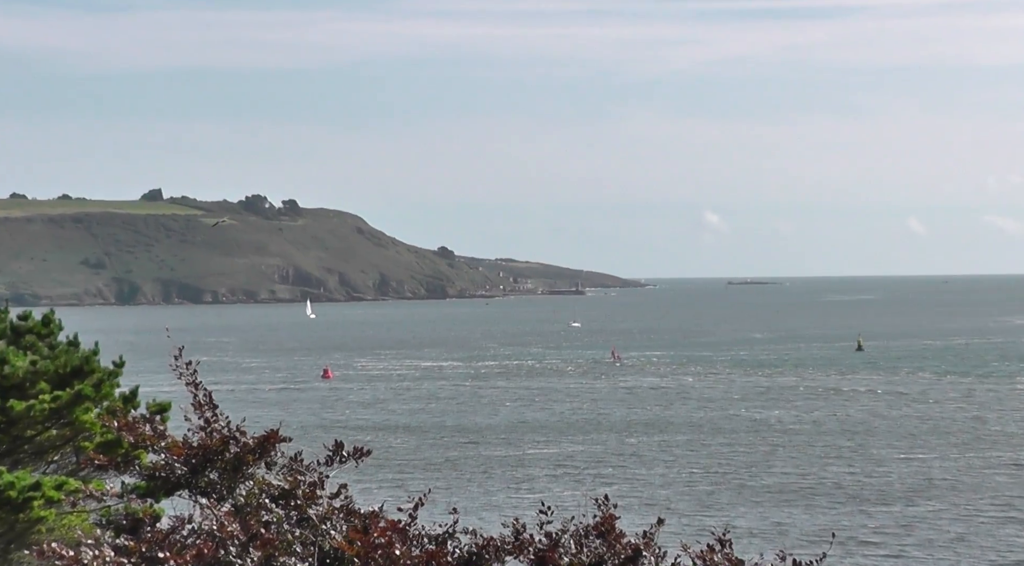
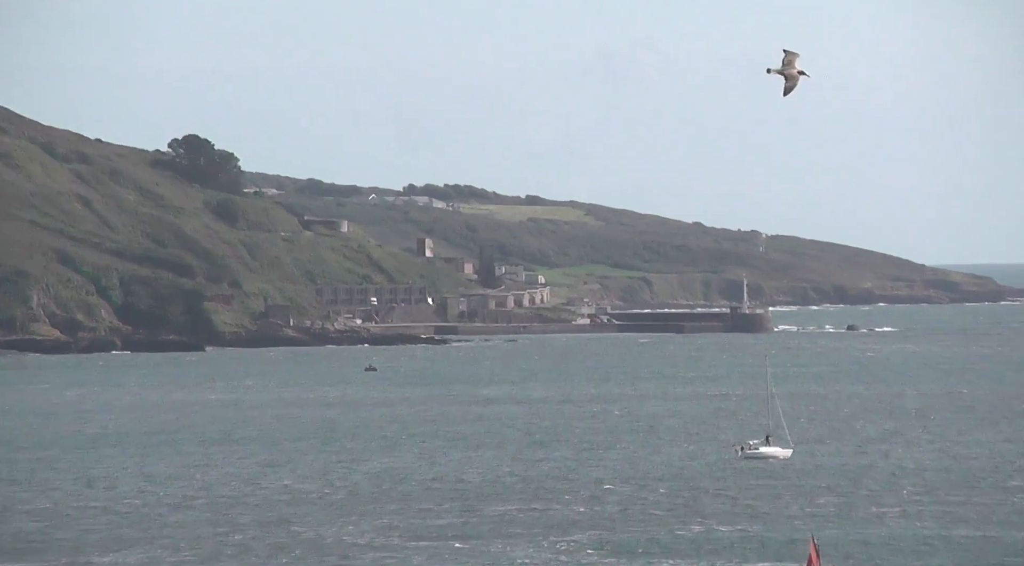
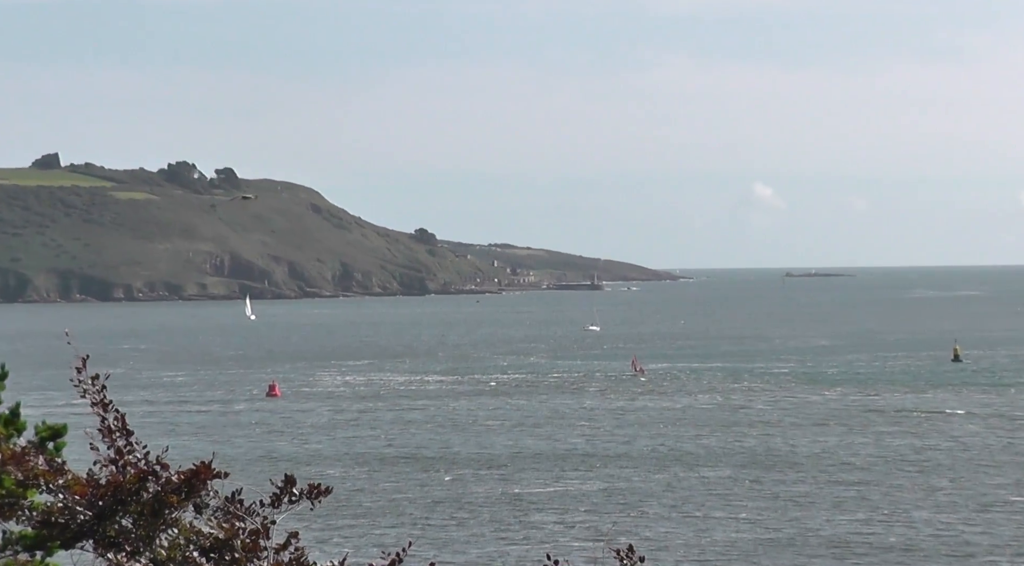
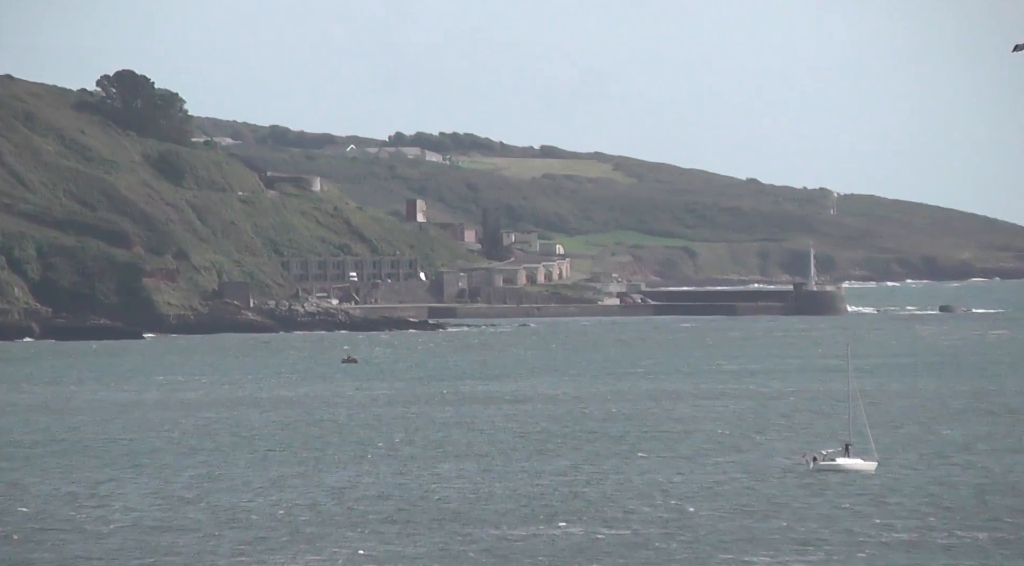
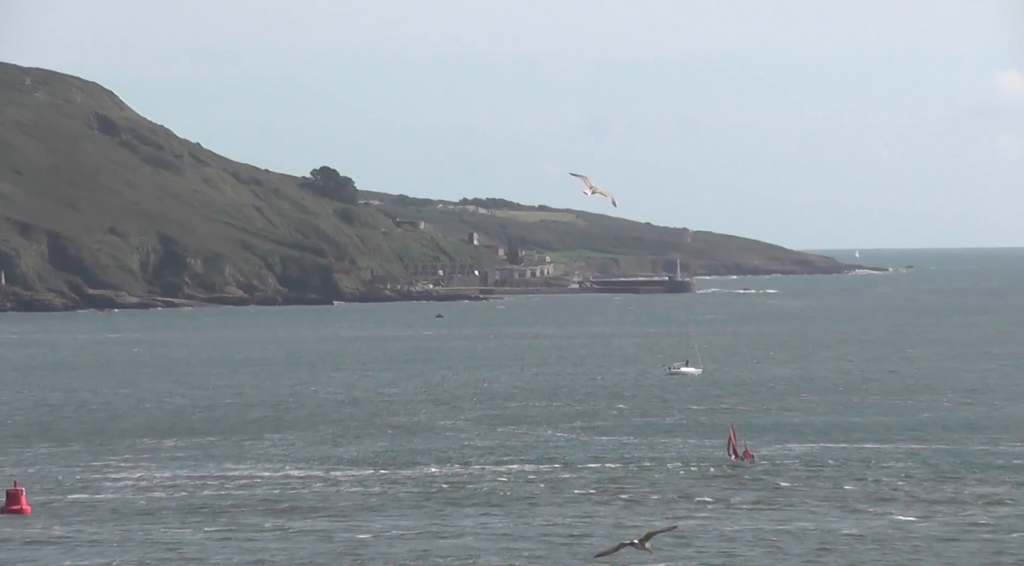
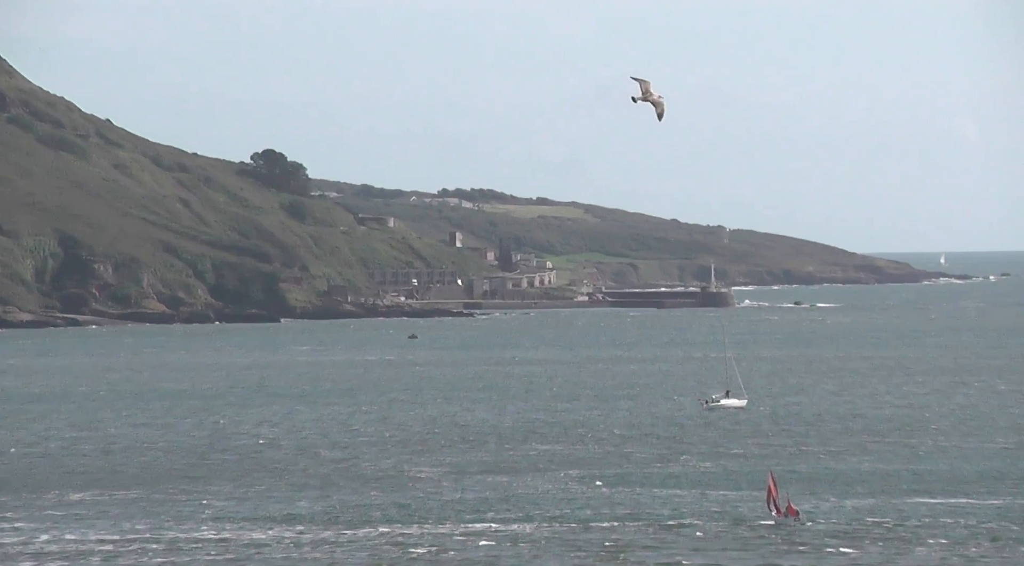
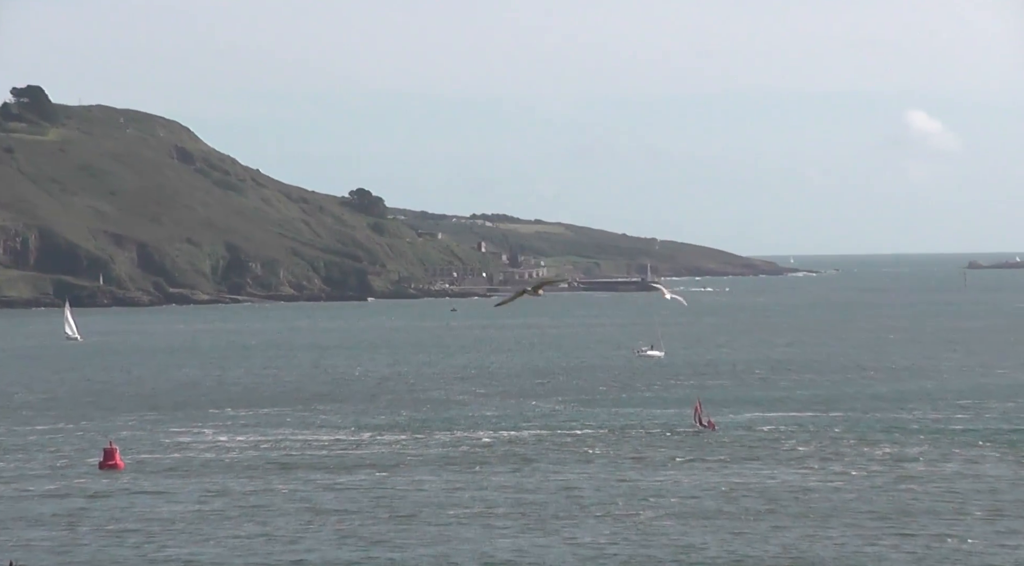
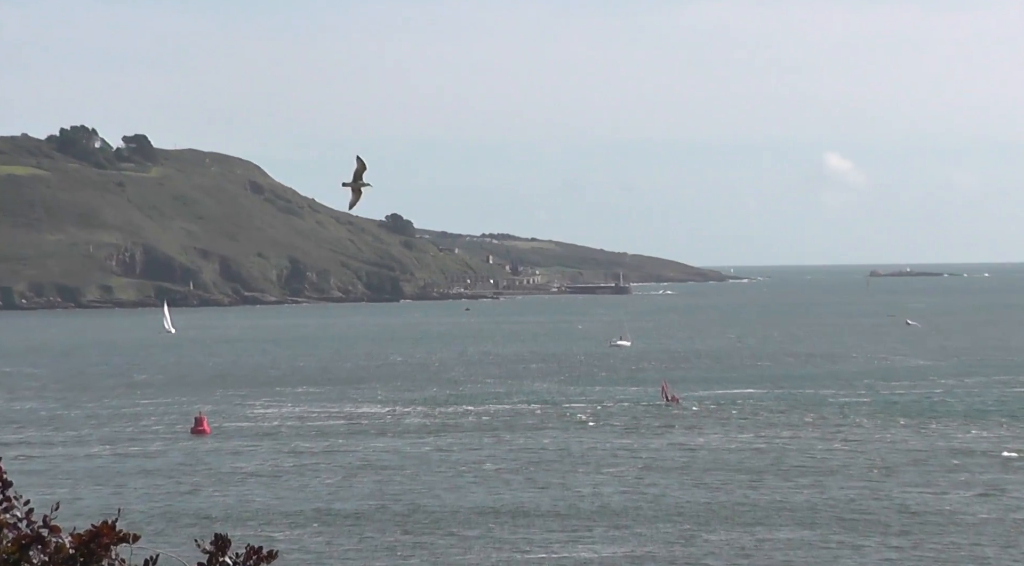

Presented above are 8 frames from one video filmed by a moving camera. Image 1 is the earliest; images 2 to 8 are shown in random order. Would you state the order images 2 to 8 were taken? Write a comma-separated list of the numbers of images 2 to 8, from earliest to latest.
3, 8, 7, 5, 6, 2, 4
